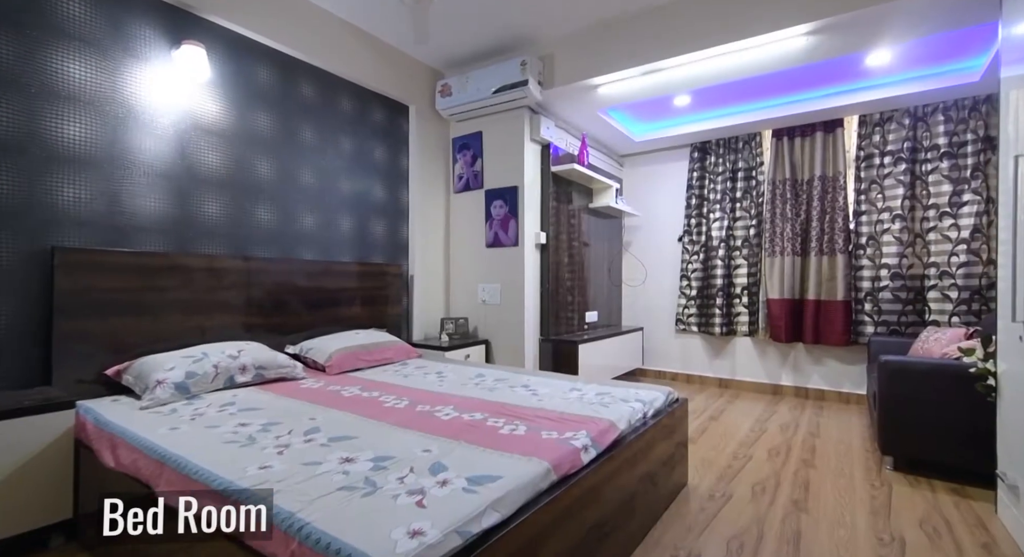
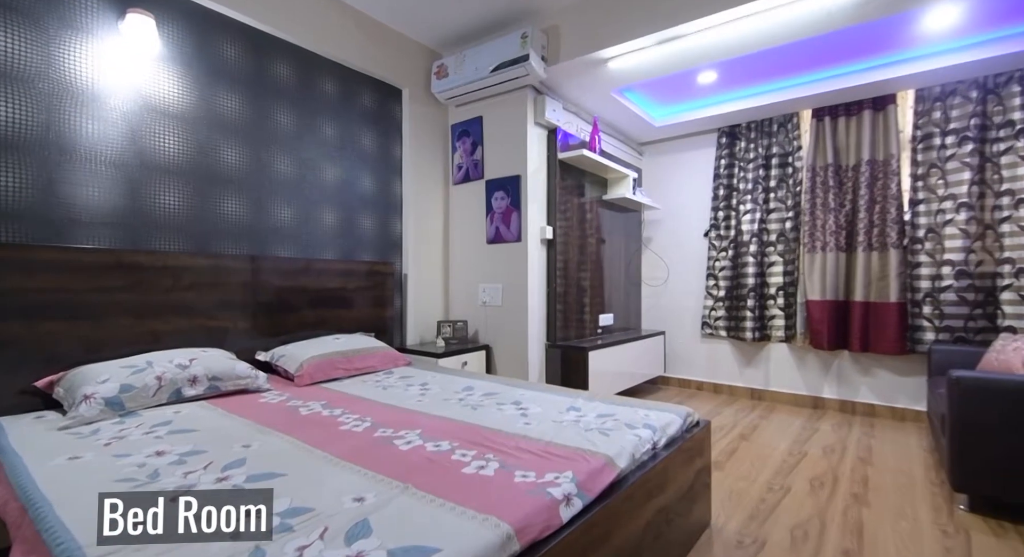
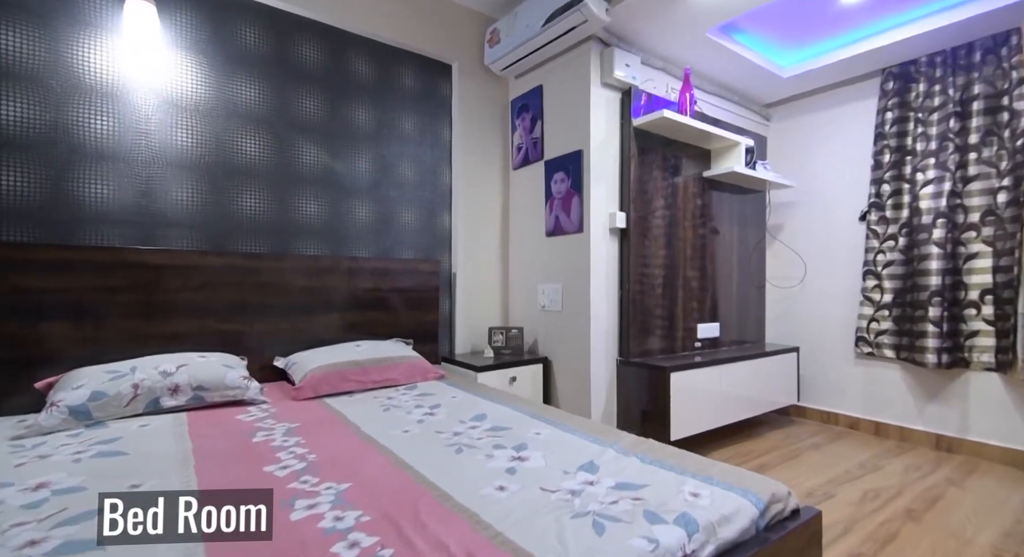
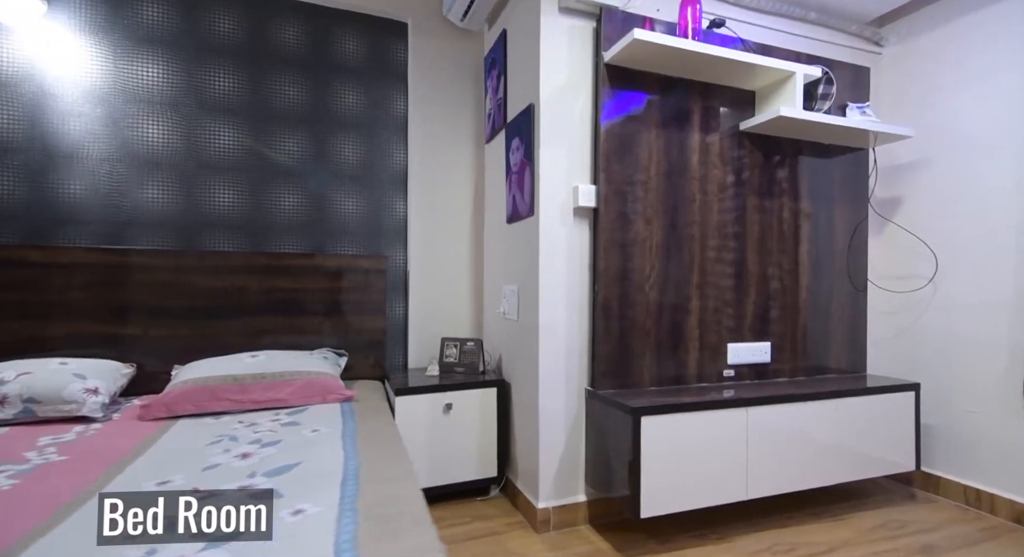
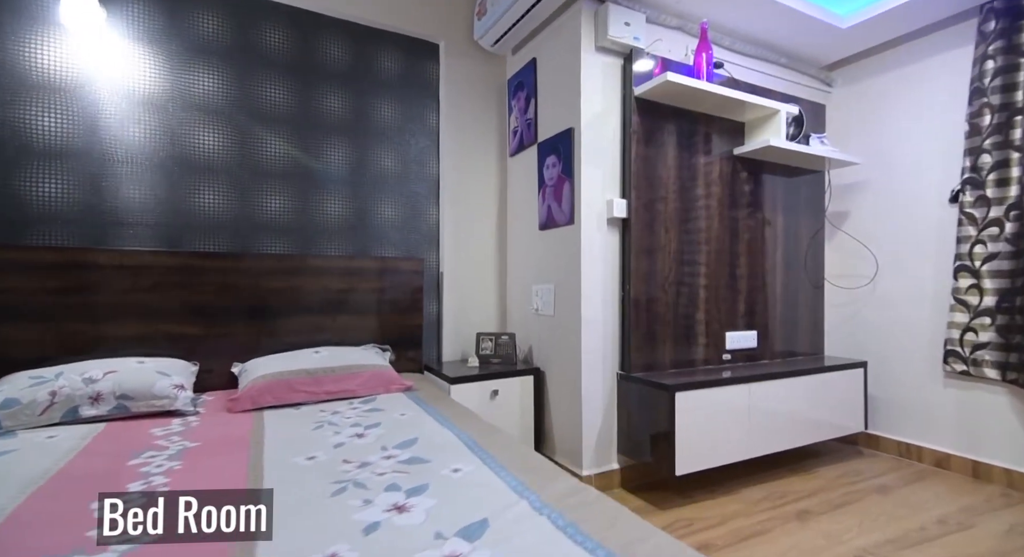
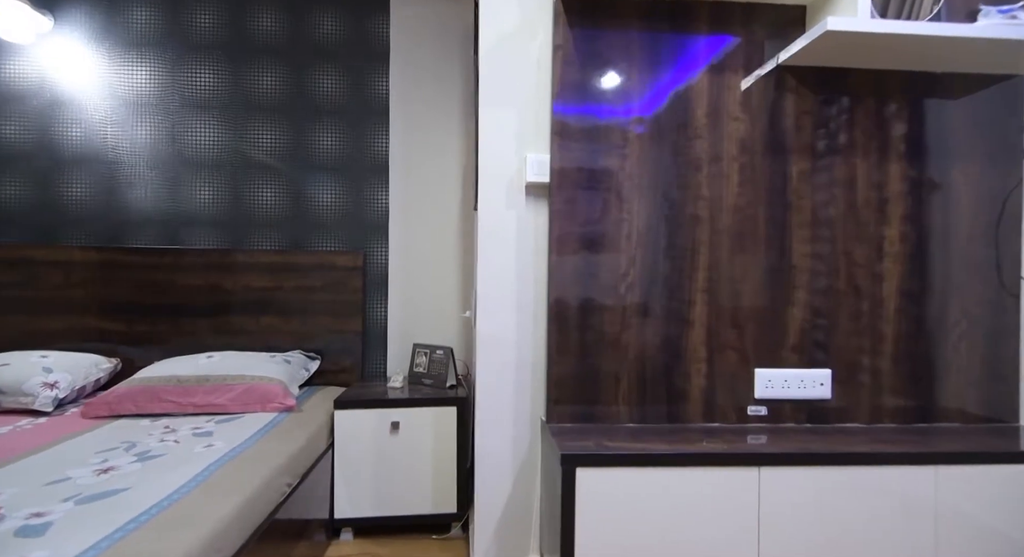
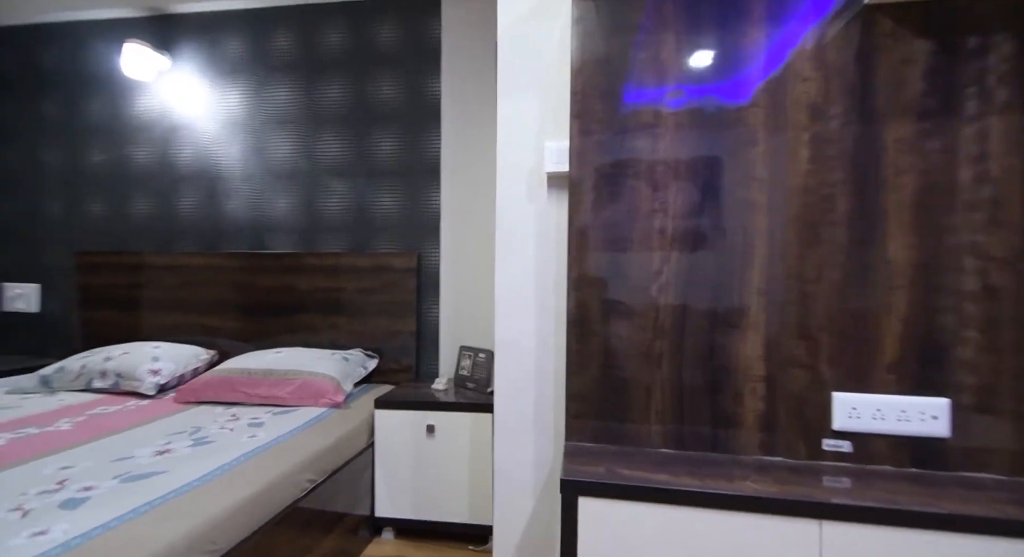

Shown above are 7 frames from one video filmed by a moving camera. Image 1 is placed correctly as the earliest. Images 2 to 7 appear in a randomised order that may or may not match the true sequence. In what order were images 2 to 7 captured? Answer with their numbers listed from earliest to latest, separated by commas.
2, 3, 5, 4, 6, 7
